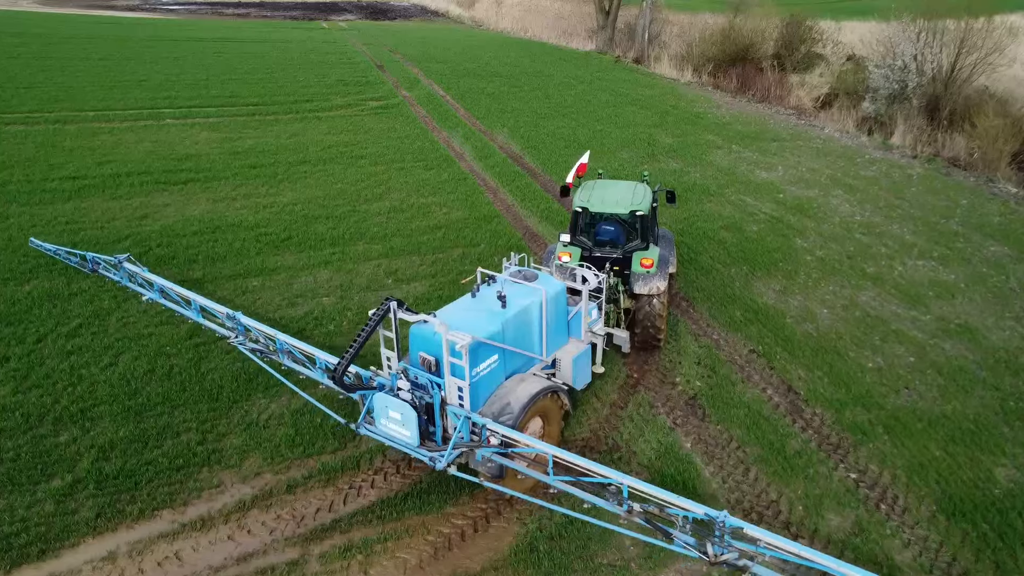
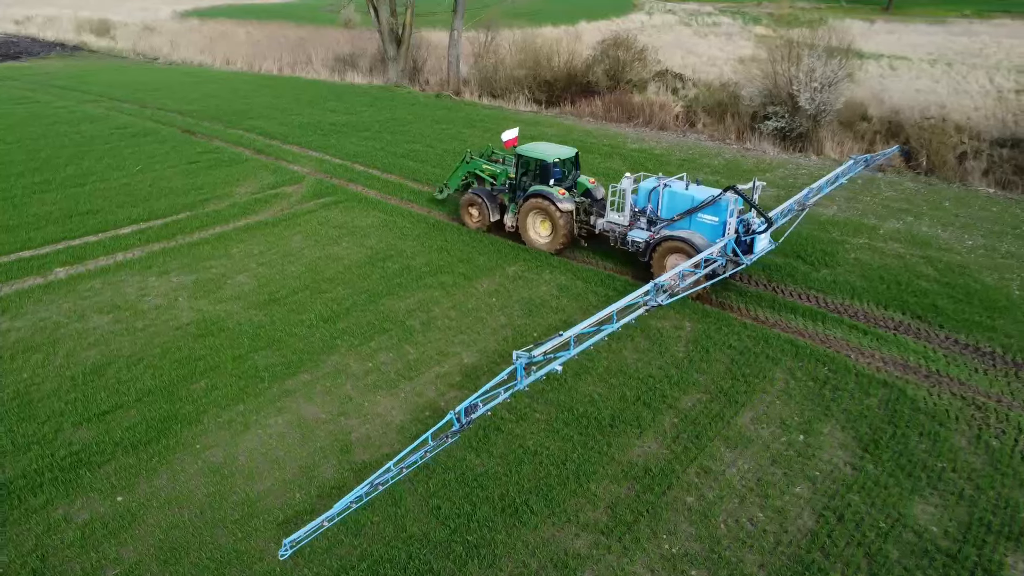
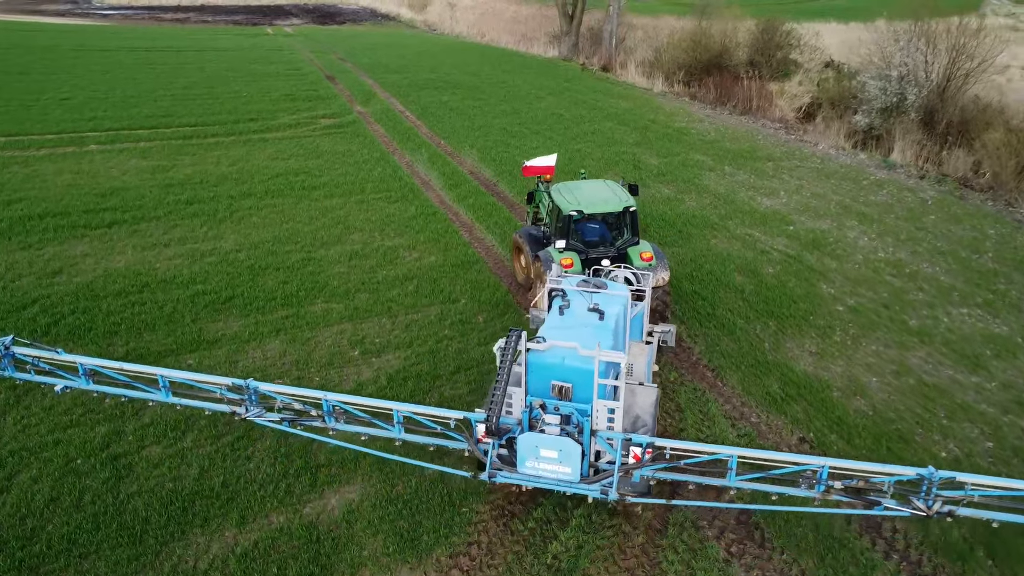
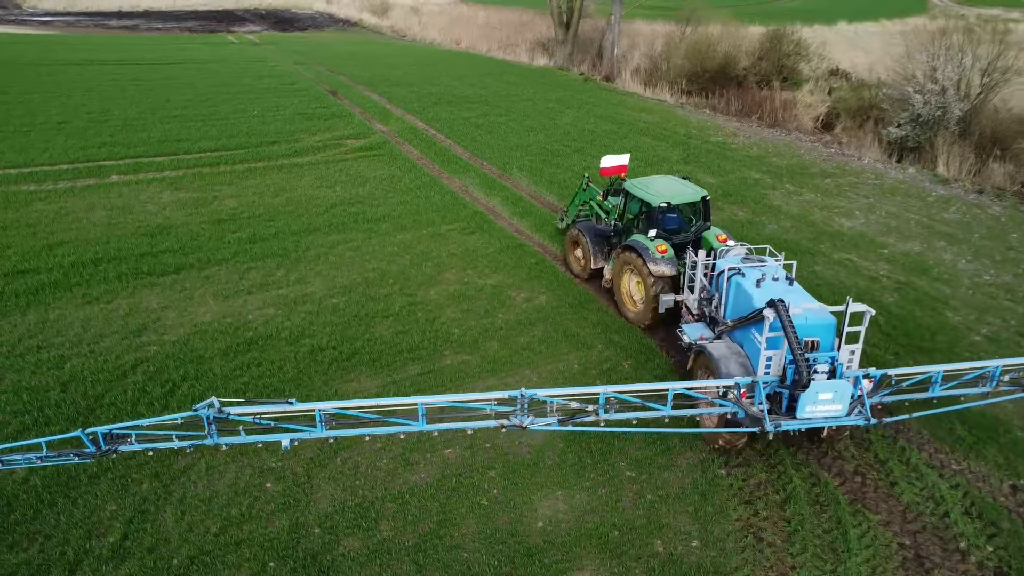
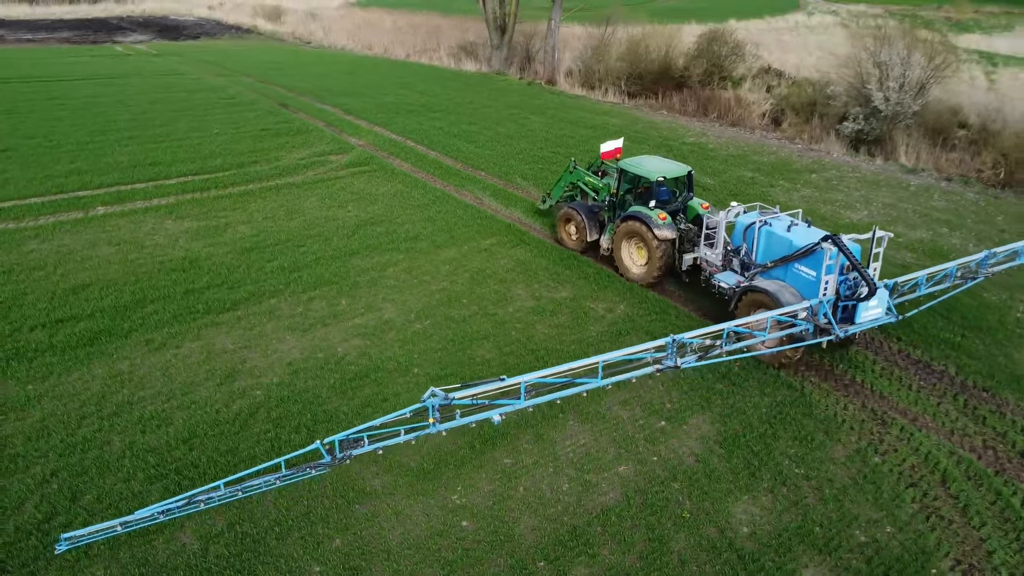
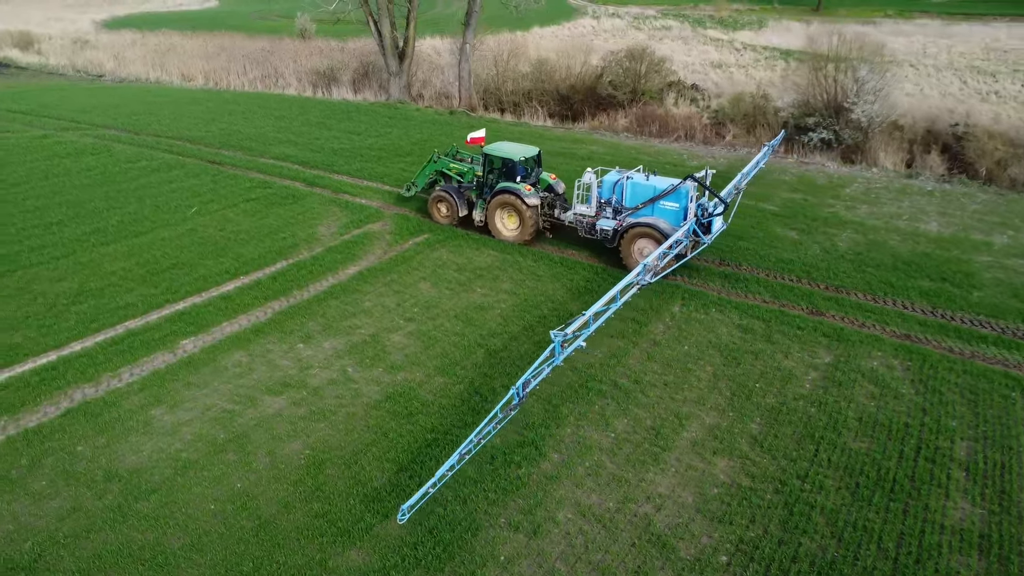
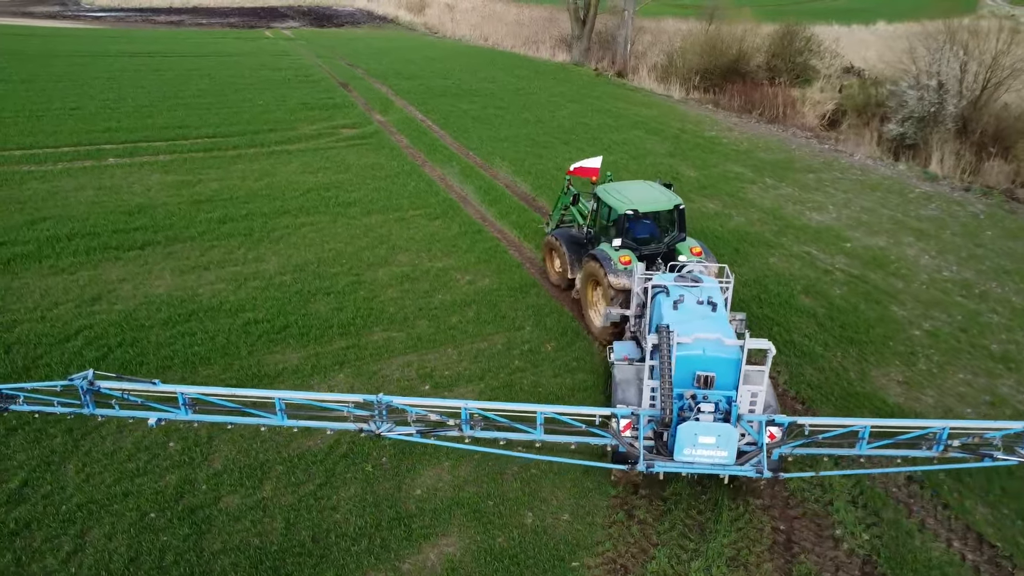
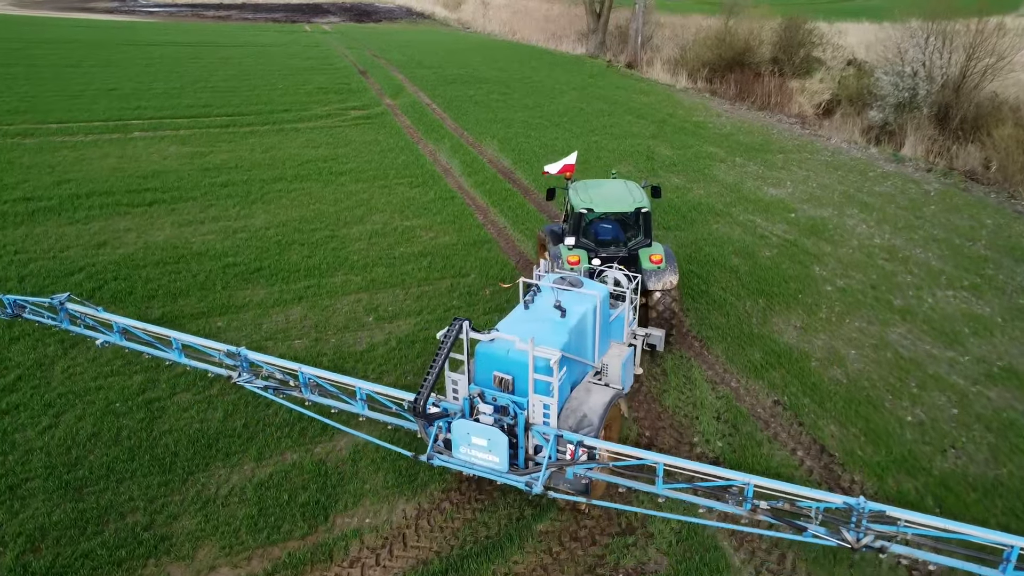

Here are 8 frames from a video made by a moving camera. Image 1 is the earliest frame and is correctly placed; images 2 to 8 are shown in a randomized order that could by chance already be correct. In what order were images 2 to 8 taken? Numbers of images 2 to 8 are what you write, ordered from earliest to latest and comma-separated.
8, 3, 7, 4, 5, 2, 6
